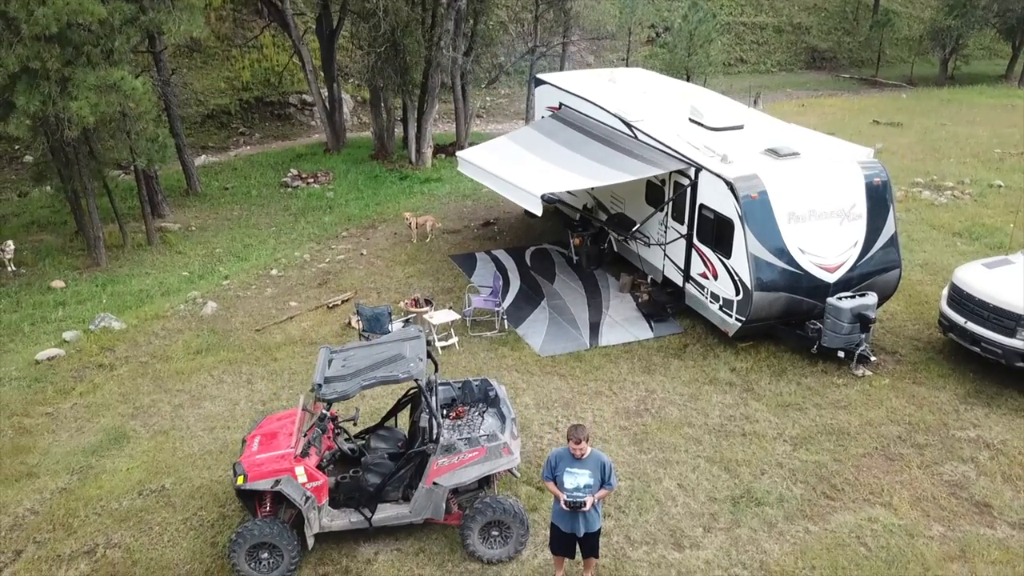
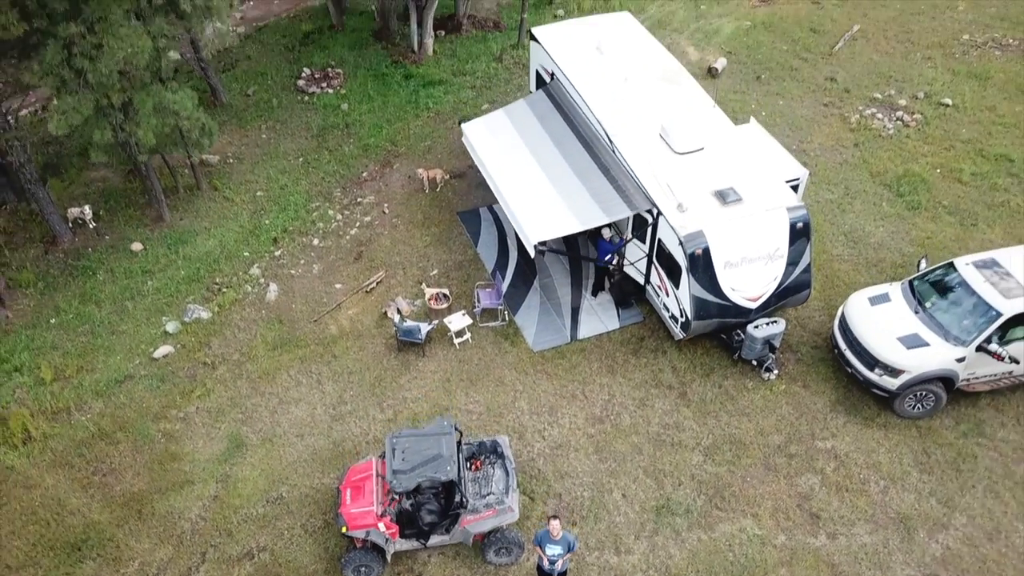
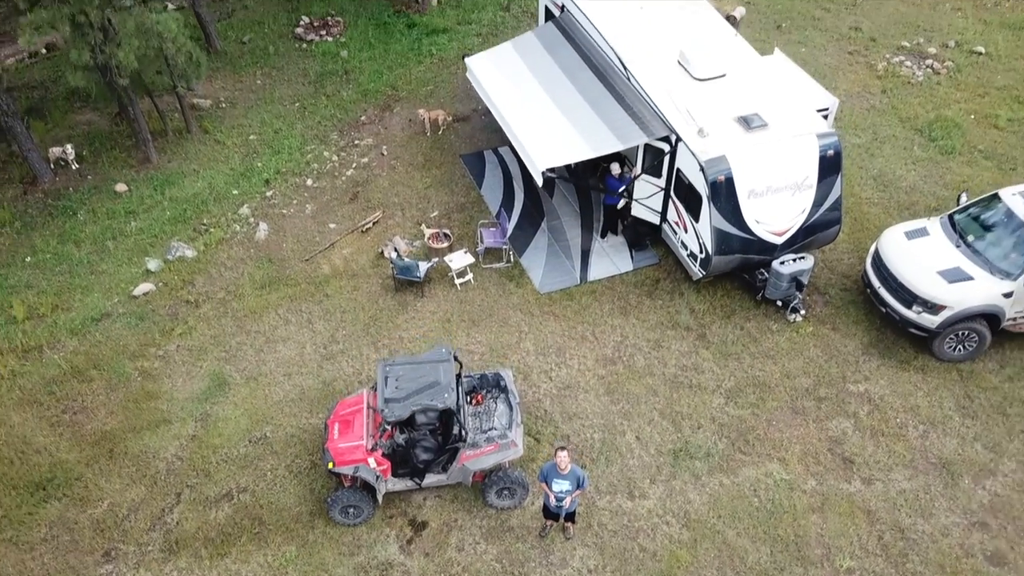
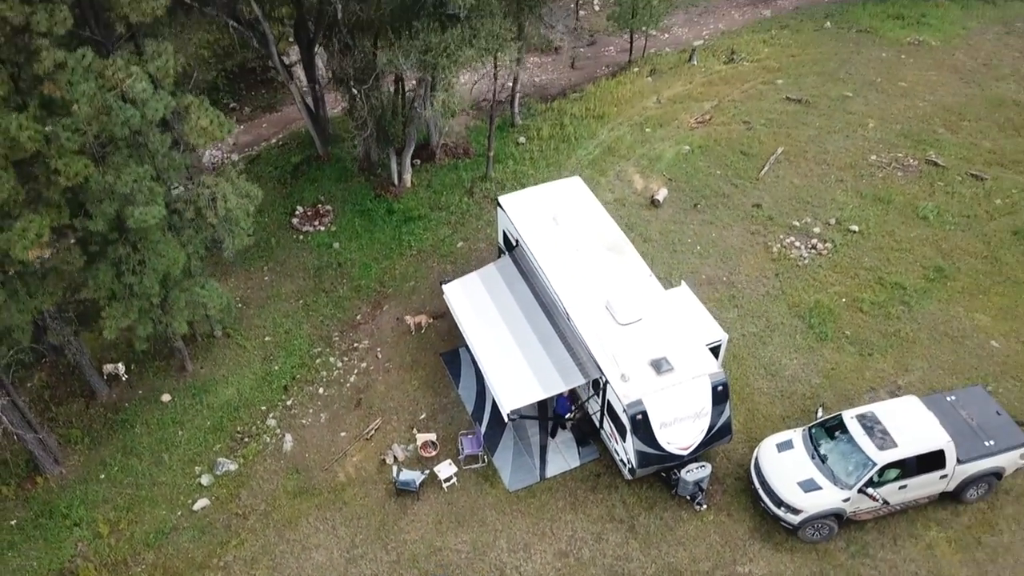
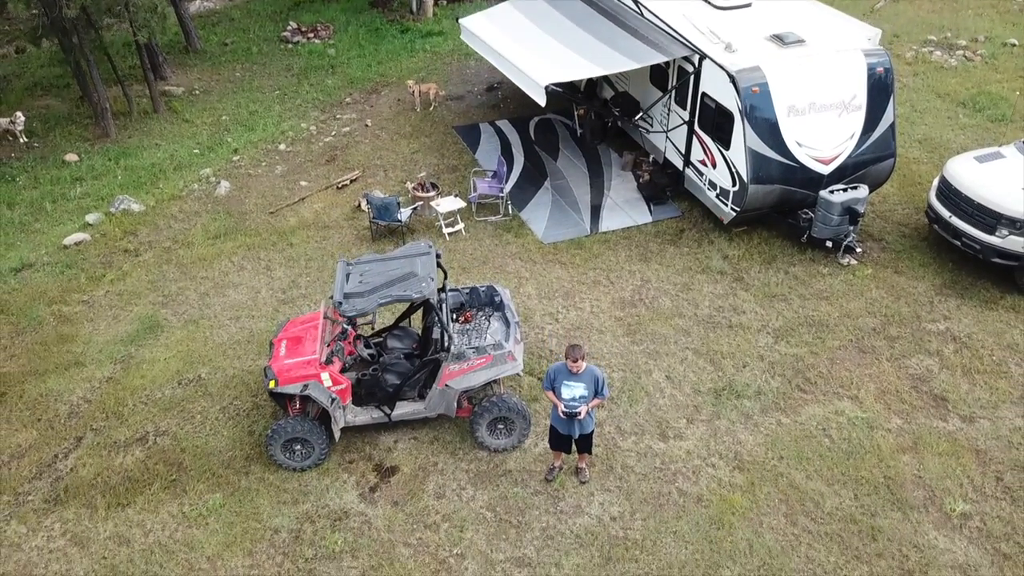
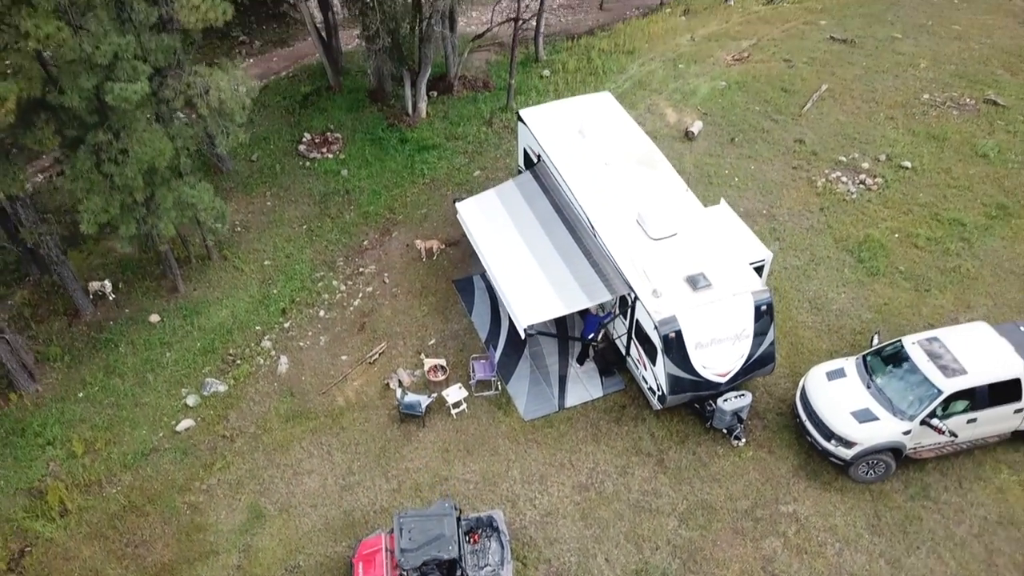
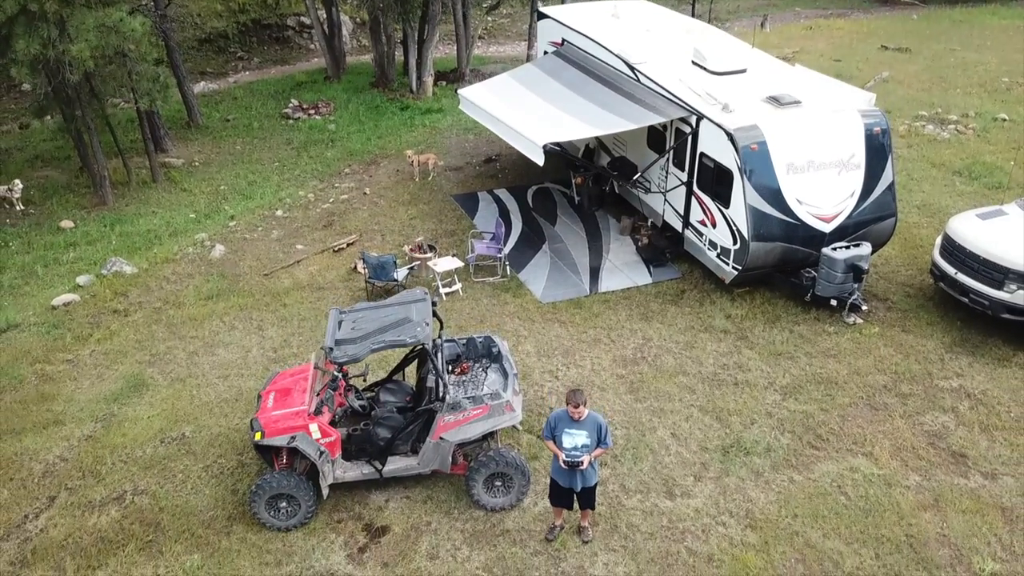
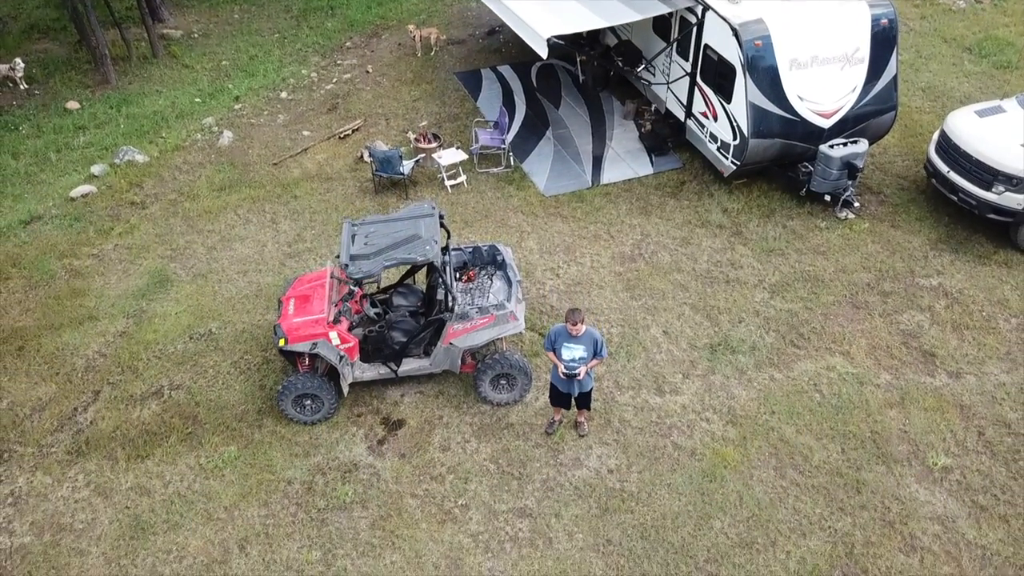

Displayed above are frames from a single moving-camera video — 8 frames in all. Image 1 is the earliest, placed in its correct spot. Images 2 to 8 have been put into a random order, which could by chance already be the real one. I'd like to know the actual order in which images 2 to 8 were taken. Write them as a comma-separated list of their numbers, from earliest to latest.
7, 5, 8, 3, 2, 6, 4
